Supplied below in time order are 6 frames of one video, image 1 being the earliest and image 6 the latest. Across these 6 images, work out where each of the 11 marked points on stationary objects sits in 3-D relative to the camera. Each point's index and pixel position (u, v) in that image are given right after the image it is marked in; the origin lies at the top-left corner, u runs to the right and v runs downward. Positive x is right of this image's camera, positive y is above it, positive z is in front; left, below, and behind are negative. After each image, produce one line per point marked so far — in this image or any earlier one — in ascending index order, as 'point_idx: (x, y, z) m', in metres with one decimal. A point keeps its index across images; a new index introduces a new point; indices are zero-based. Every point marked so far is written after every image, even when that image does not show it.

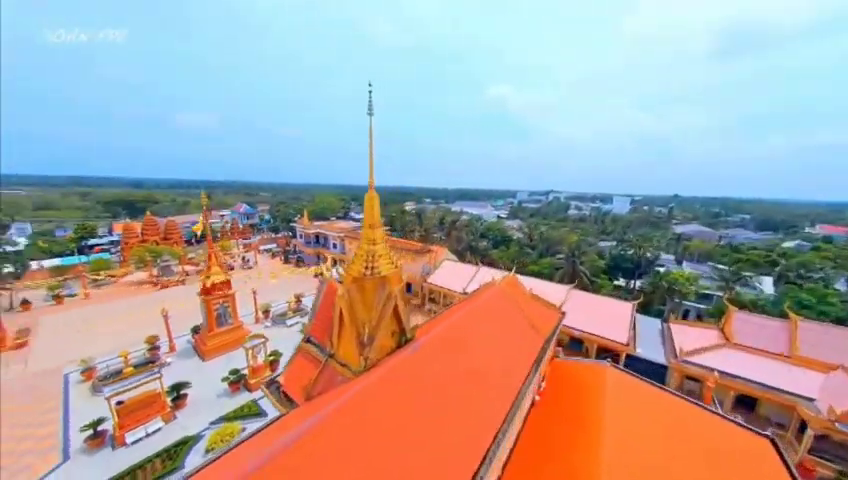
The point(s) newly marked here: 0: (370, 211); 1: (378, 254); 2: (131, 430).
0: (-1.6, +0.9, +8.2) m
1: (-1.4, -0.4, +8.2) m
2: (-15.1, -9.8, +13.7) m
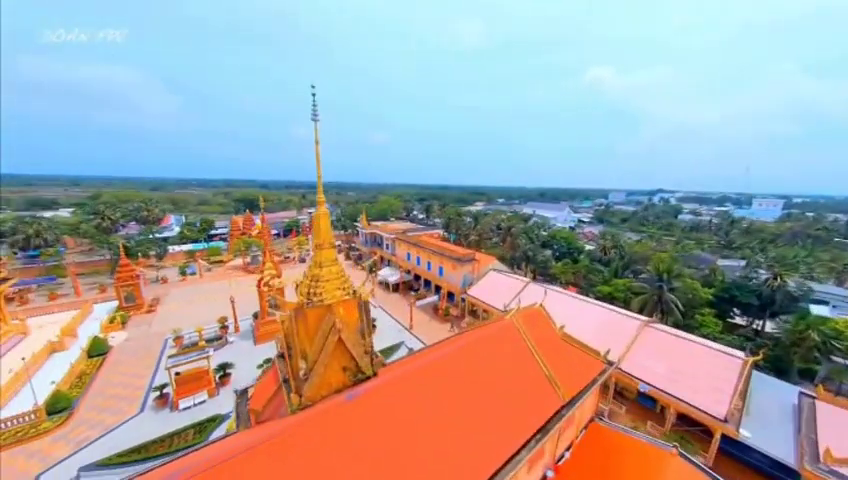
0: (-2.9, +0.3, +7.3) m
1: (-2.7, -1.1, +7.2) m
2: (-14.8, -9.8, +16.3) m
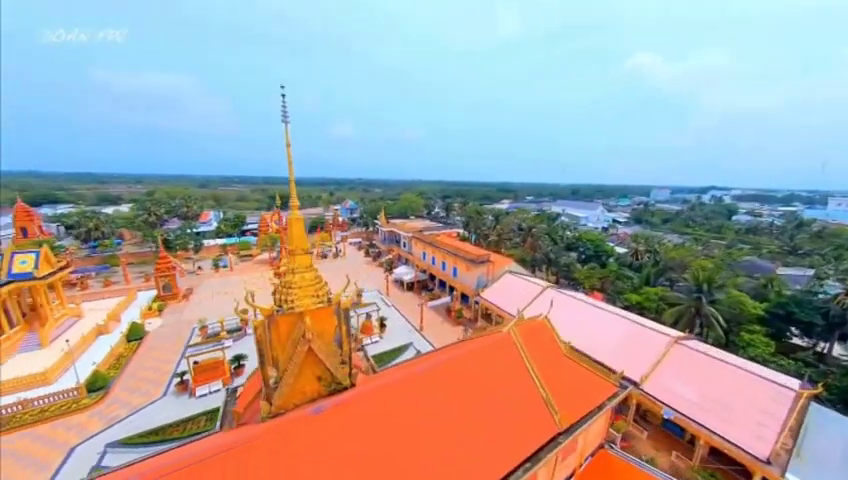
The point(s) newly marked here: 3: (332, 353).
0: (-3.5, +0.1, +7.1) m
1: (-3.4, -1.2, +7.0) m
2: (-14.7, -9.6, +17.4) m
3: (-2.6, -3.2, +7.5) m
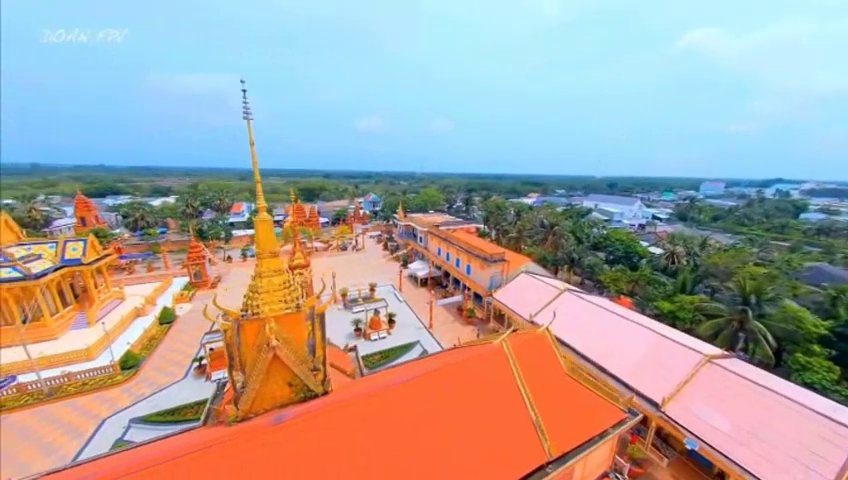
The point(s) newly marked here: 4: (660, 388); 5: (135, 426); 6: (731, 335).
0: (-4.2, +0.1, +6.8) m
1: (-4.1, -1.3, +6.8) m
2: (-14.5, -9.2, +18.4) m
3: (-3.3, -3.3, +7.2) m
4: (+12.5, -7.8, +14.0) m
5: (-16.5, -10.6, +15.0) m
6: (+20.8, -6.4, +17.8) m
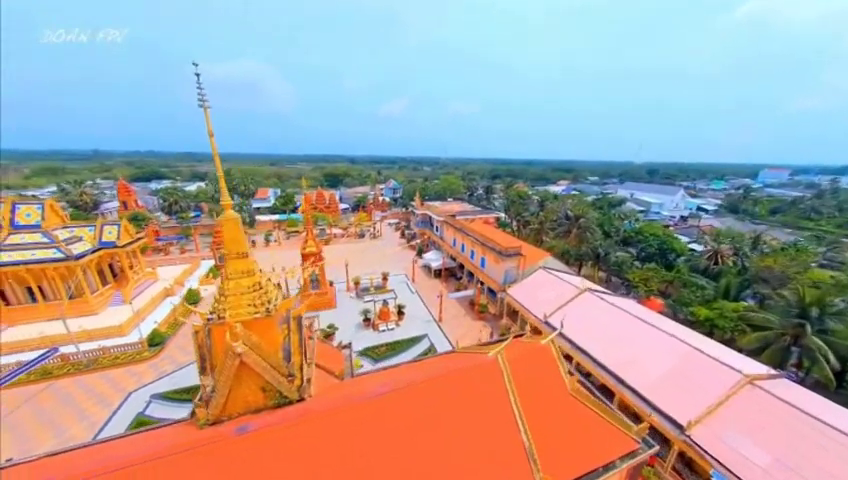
0: (-4.7, +0.1, +6.4) m
1: (-4.7, -1.3, +6.4) m
2: (-14.2, -8.3, +19.2) m
3: (-3.9, -3.3, +6.9) m
4: (+12.4, -7.9, +12.4) m
5: (-16.5, -9.9, +16.1) m
6: (+21.0, -6.5, +15.4) m
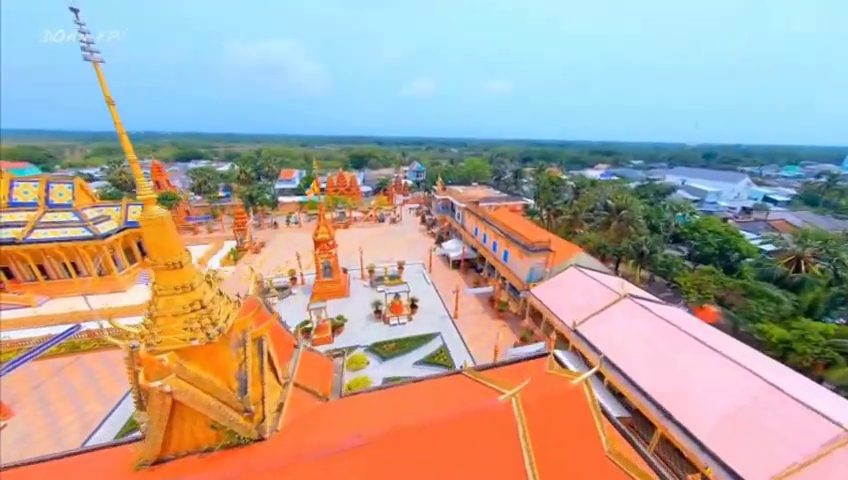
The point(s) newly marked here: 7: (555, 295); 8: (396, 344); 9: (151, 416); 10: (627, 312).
0: (-4.9, -0.1, +4.9) m
1: (-5.0, -1.4, +5.0) m
2: (-13.4, -7.2, +19.1) m
3: (-4.2, -3.4, +5.5) m
4: (+12.4, -8.2, +9.9) m
5: (-16.0, -8.9, +16.3) m
6: (+21.3, -7.0, +12.0) m
7: (+9.9, -4.1, +19.7) m
8: (-2.0, -7.8, +19.6) m
9: (-5.3, -3.4, +5.2) m
10: (+13.0, -4.3, +16.4) m
